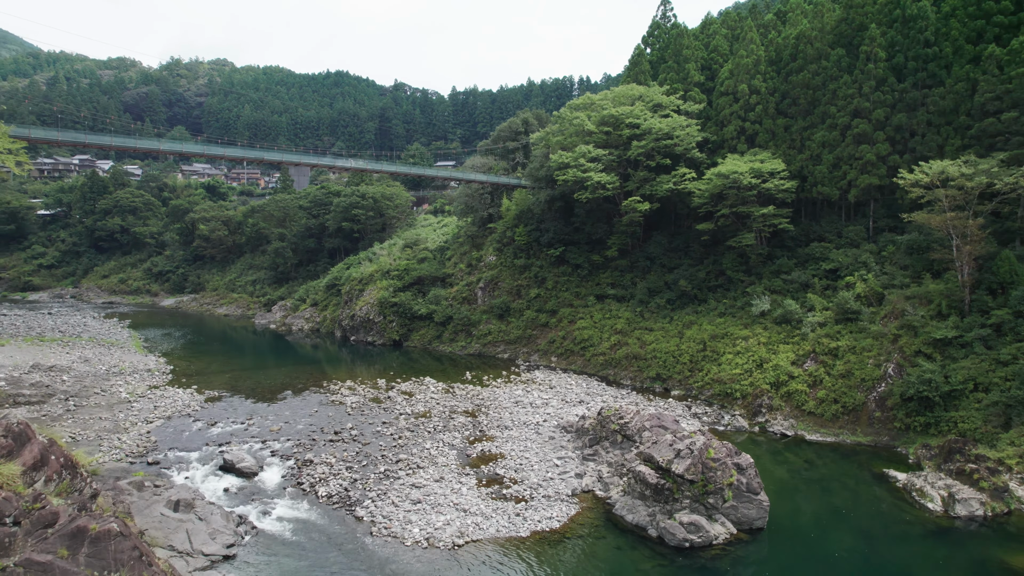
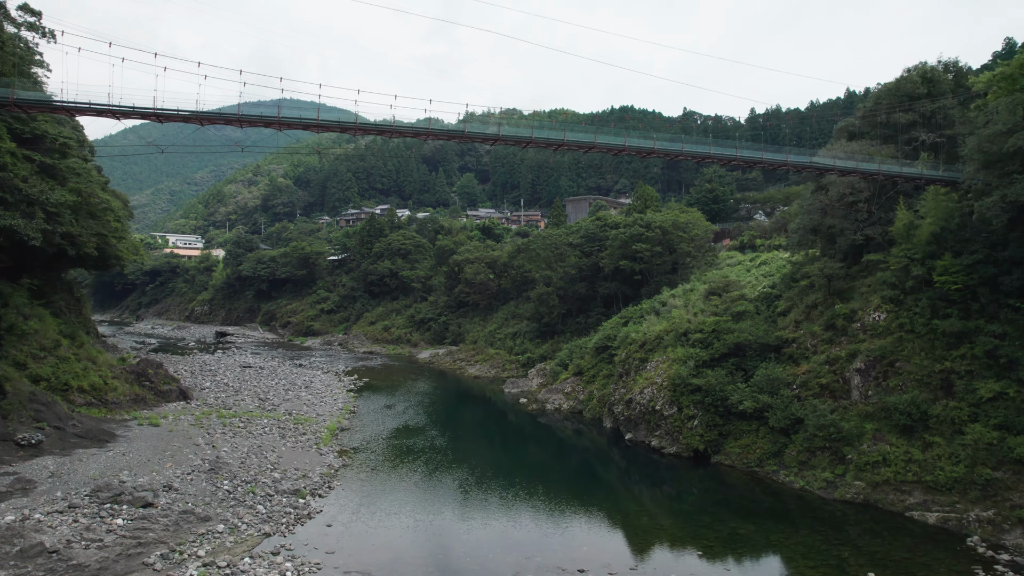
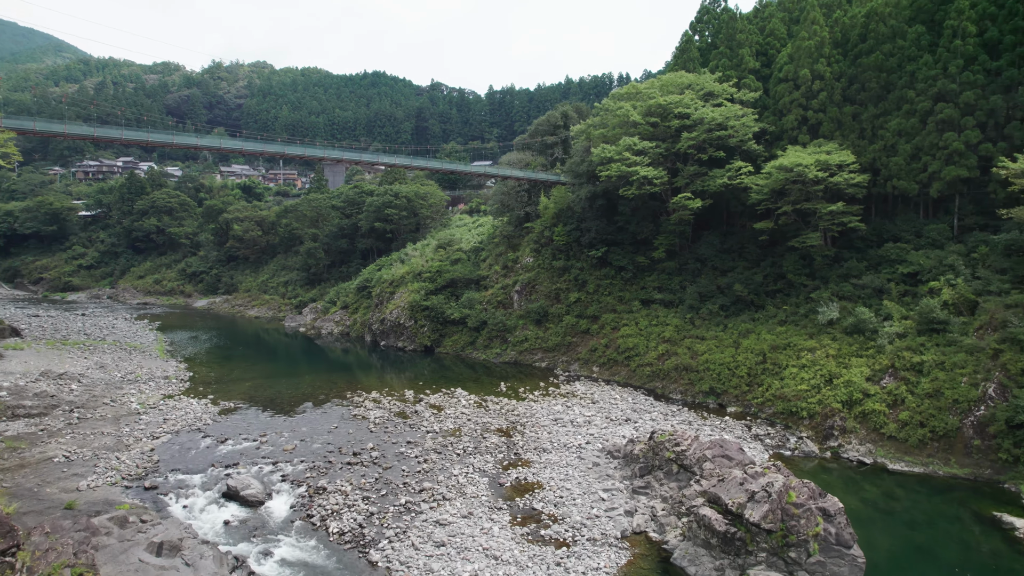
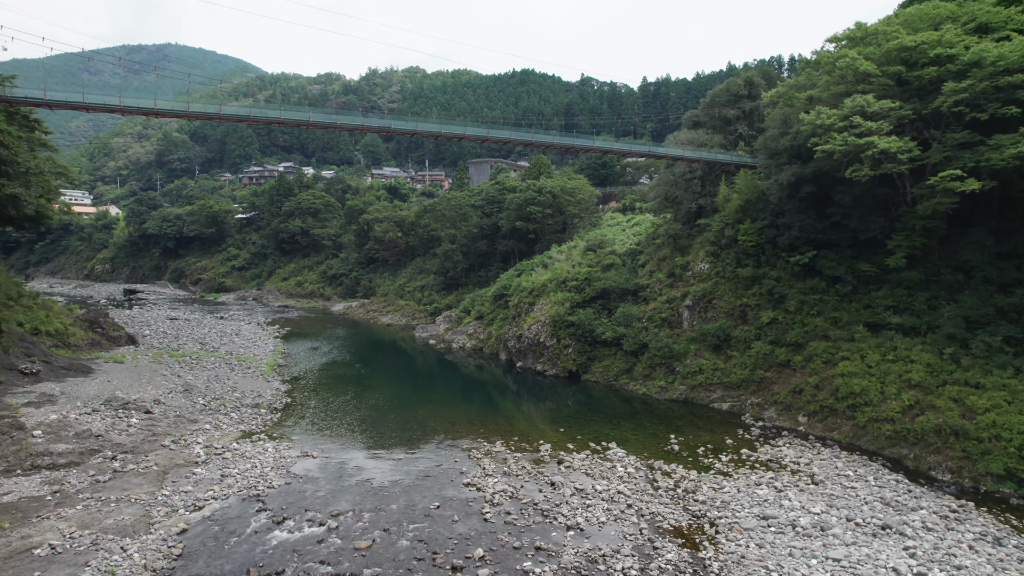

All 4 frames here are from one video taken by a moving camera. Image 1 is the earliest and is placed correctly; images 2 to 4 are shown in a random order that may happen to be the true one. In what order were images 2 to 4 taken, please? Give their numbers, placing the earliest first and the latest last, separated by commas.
3, 4, 2
